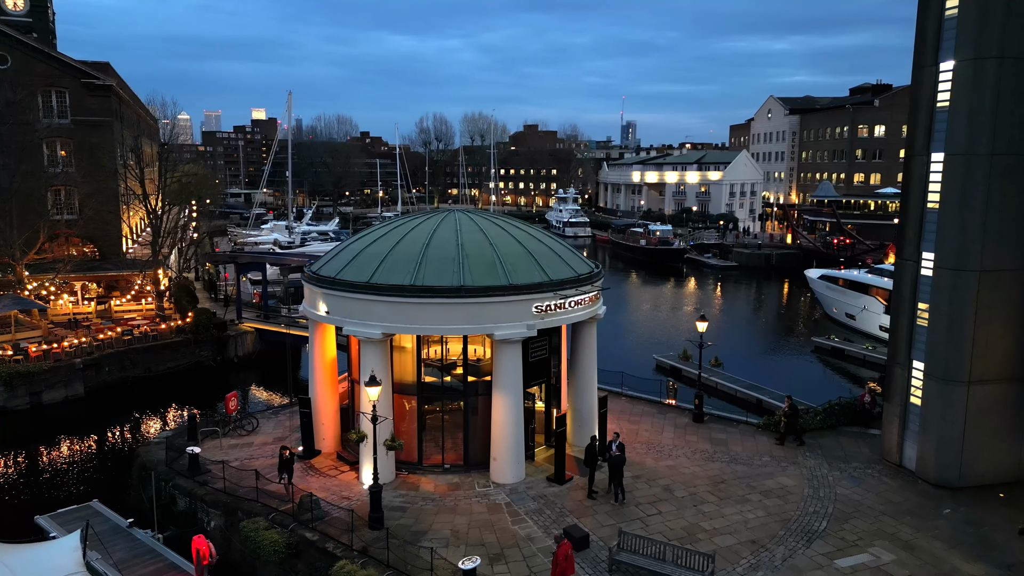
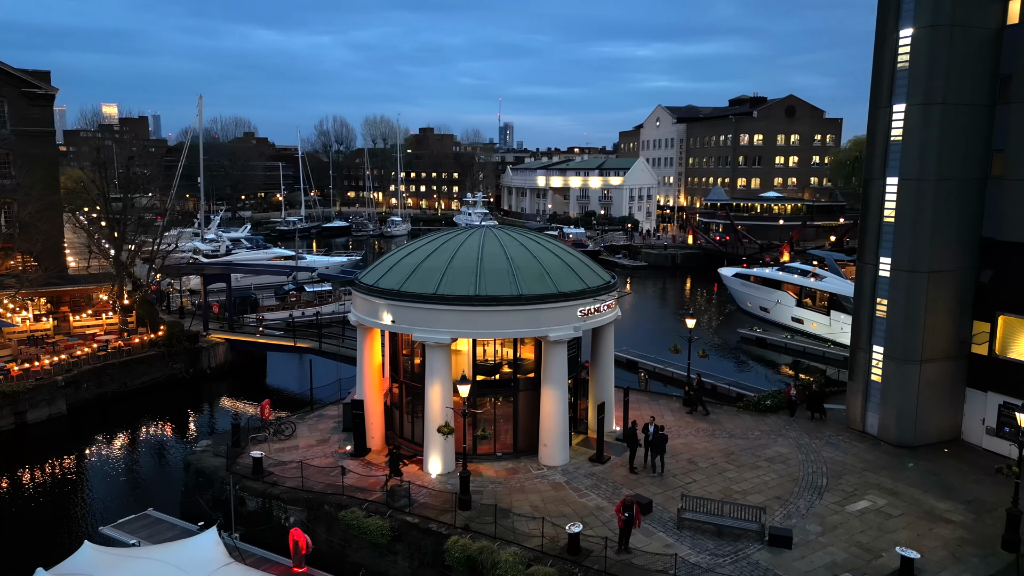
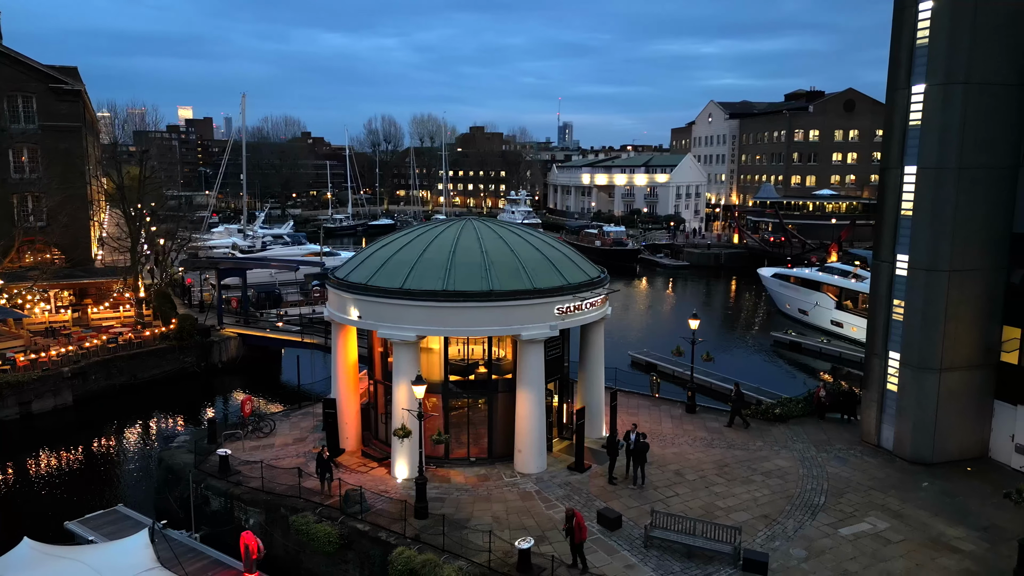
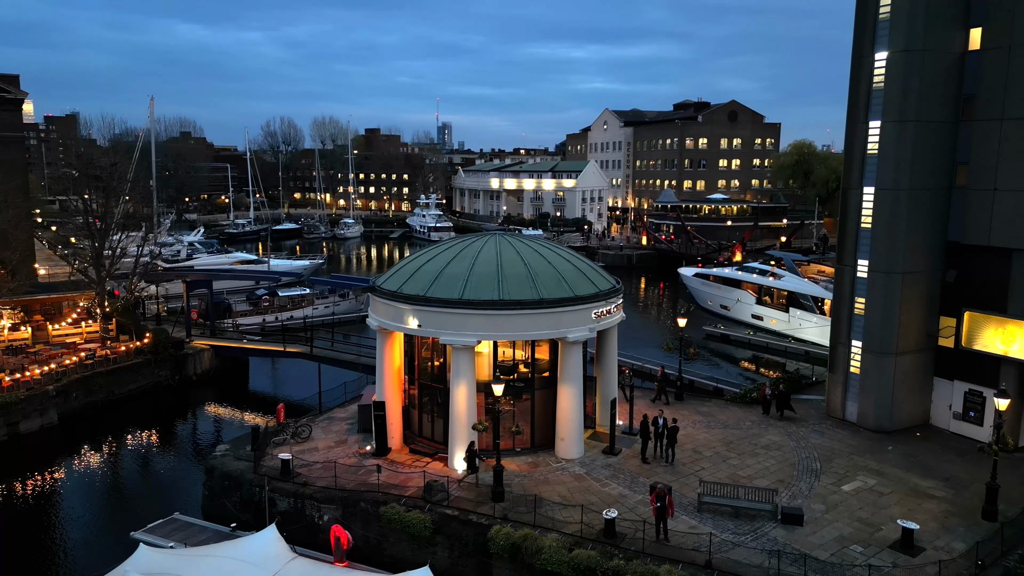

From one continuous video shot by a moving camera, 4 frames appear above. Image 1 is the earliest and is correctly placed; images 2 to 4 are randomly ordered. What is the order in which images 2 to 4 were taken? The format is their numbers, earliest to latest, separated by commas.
3, 2, 4
